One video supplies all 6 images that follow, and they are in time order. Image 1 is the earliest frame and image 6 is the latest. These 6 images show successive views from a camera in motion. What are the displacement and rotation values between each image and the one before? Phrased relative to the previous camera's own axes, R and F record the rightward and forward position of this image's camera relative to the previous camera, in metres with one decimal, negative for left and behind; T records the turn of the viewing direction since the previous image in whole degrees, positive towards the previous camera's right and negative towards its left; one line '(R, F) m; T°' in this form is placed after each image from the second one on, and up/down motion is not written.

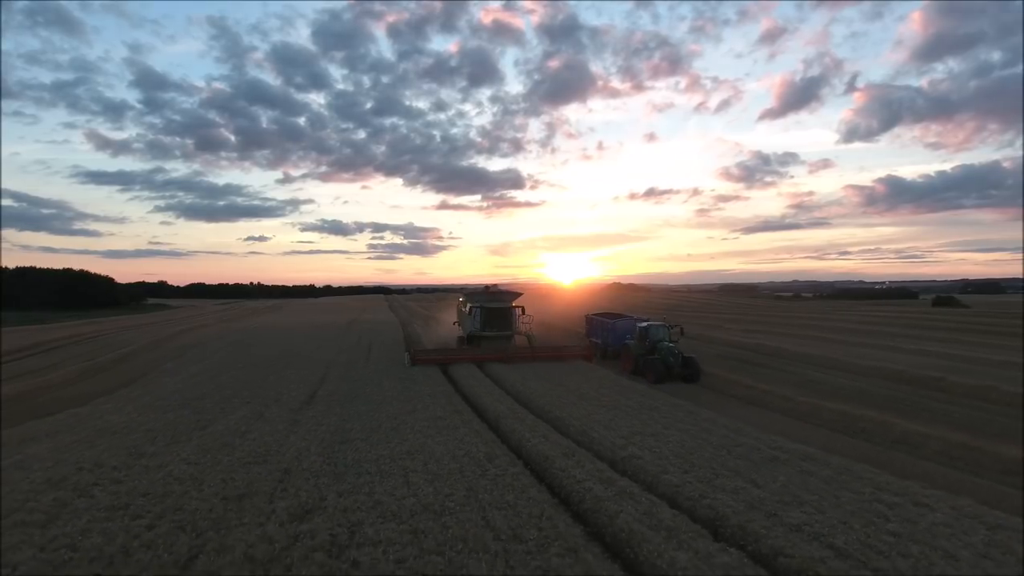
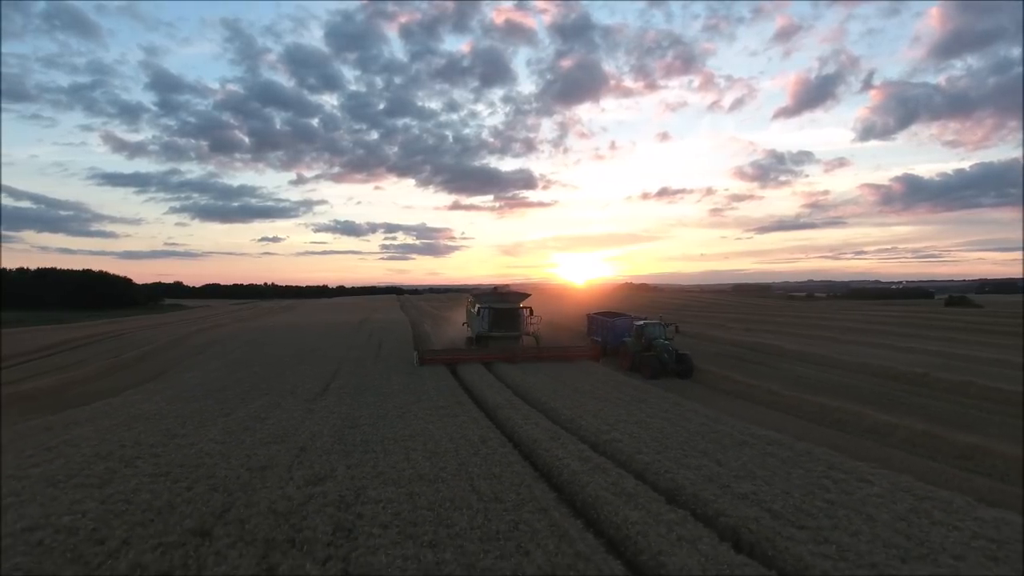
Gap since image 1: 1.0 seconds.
(+0.2, -0.7) m; -1°
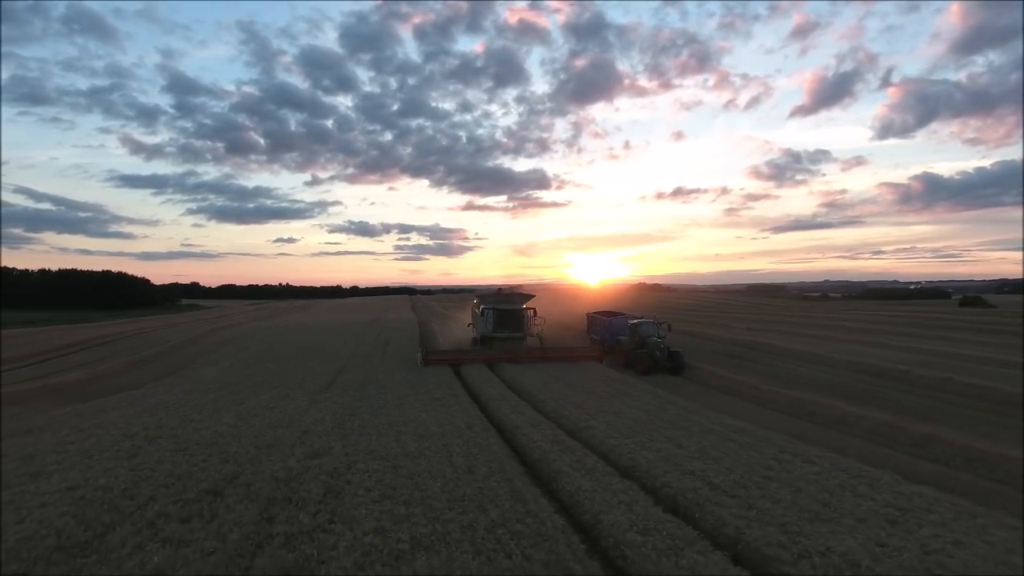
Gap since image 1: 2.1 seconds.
(+0.3, -0.6) m; -1°
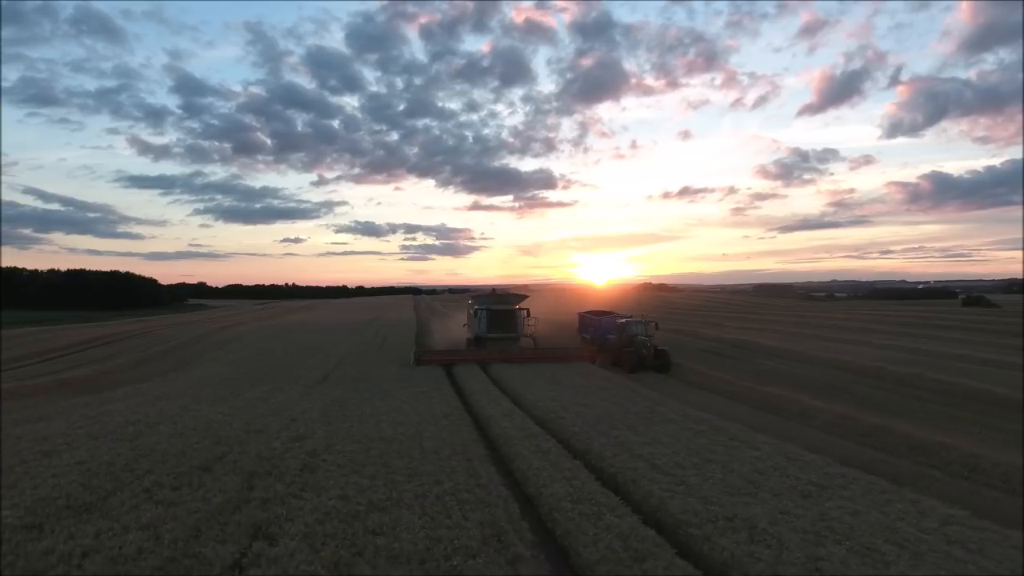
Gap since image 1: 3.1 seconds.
(+0.4, -0.6) m; -1°
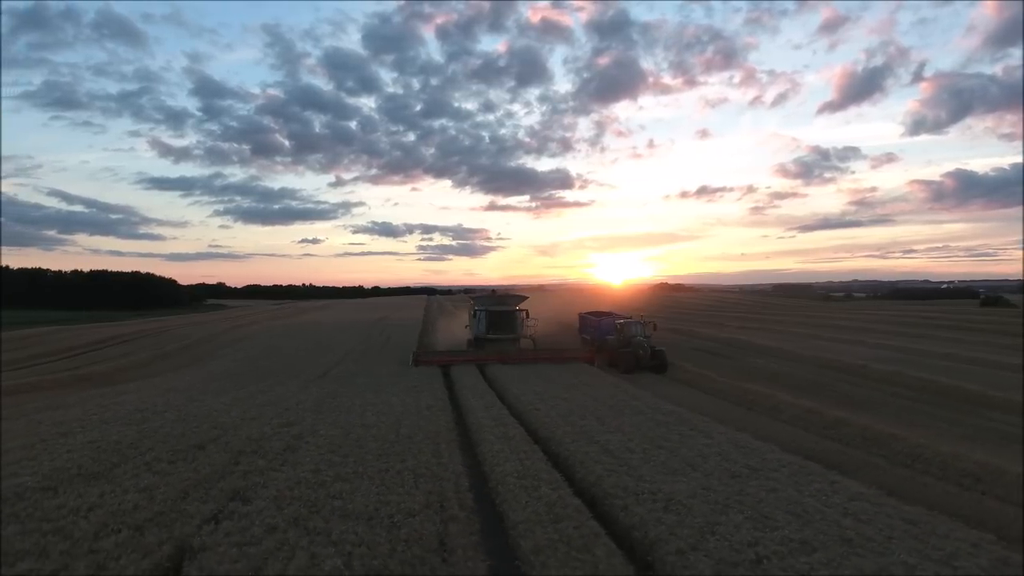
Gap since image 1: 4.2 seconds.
(+0.5, -0.6) m; -1°
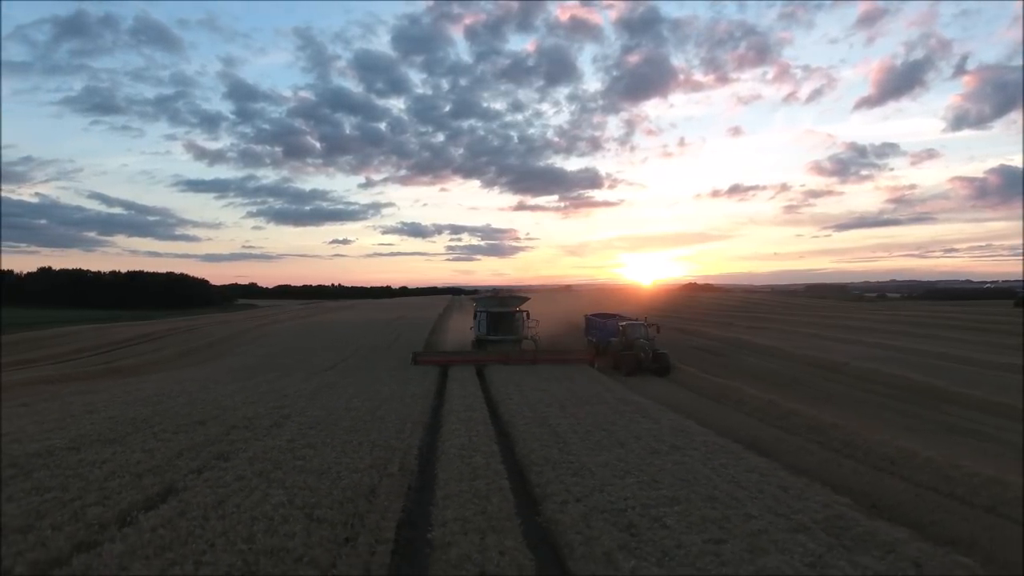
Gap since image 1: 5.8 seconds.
(+0.8, -0.8) m; -2°
